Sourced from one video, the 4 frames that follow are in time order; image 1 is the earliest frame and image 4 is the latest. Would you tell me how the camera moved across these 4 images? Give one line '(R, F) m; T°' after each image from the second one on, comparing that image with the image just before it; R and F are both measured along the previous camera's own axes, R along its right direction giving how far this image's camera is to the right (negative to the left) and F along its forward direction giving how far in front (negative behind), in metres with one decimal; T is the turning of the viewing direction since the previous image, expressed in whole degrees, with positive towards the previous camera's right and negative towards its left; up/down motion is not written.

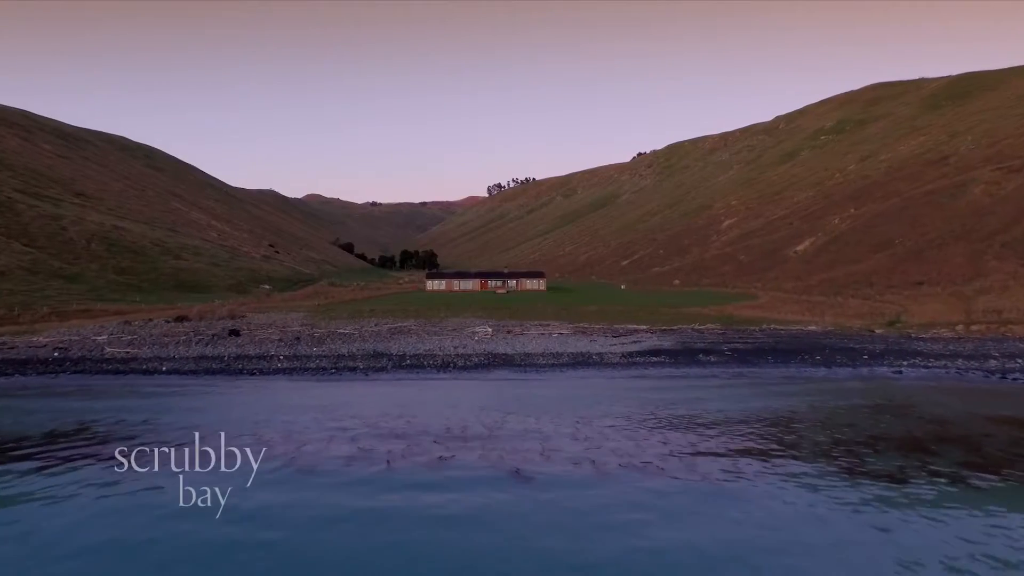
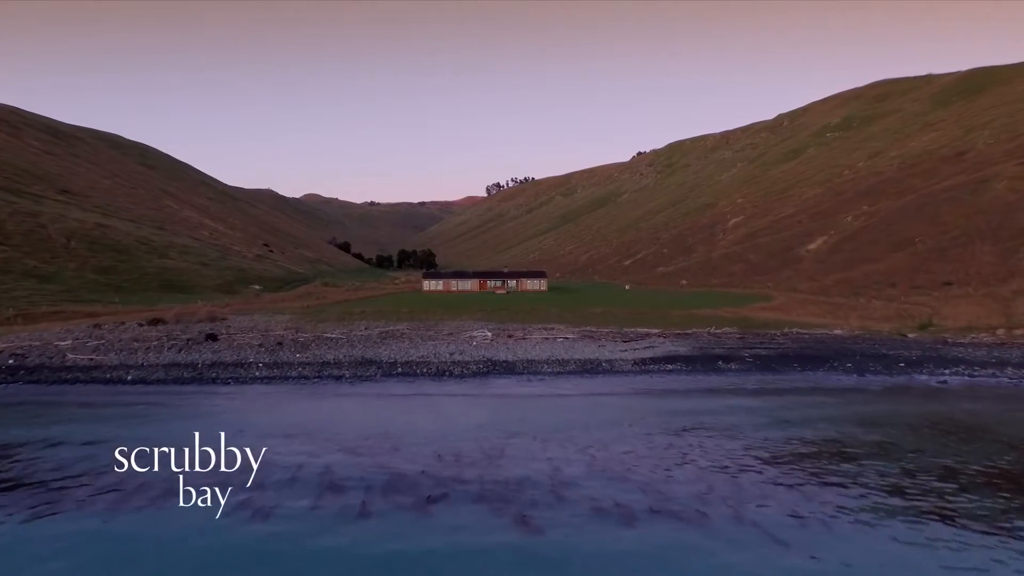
(-0.1, +3.4) m; 0°
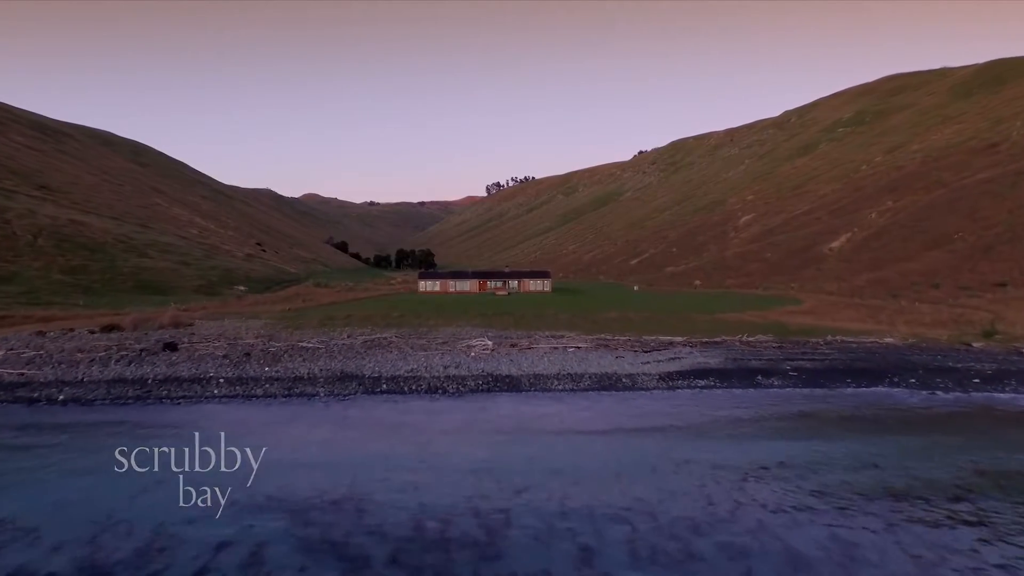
(-0.2, +5.2) m; 0°
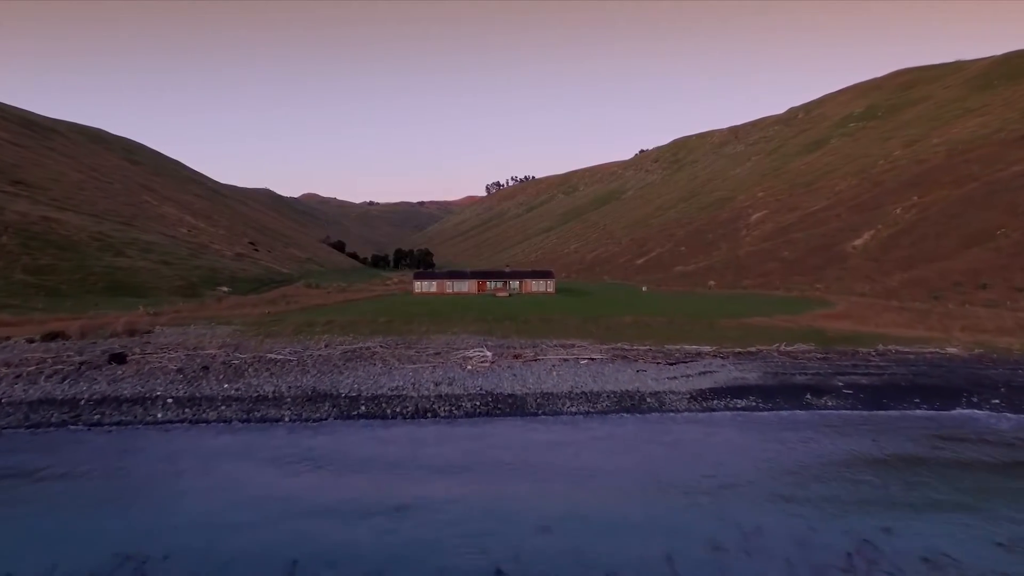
(-0.1, +4.9) m; 0°
